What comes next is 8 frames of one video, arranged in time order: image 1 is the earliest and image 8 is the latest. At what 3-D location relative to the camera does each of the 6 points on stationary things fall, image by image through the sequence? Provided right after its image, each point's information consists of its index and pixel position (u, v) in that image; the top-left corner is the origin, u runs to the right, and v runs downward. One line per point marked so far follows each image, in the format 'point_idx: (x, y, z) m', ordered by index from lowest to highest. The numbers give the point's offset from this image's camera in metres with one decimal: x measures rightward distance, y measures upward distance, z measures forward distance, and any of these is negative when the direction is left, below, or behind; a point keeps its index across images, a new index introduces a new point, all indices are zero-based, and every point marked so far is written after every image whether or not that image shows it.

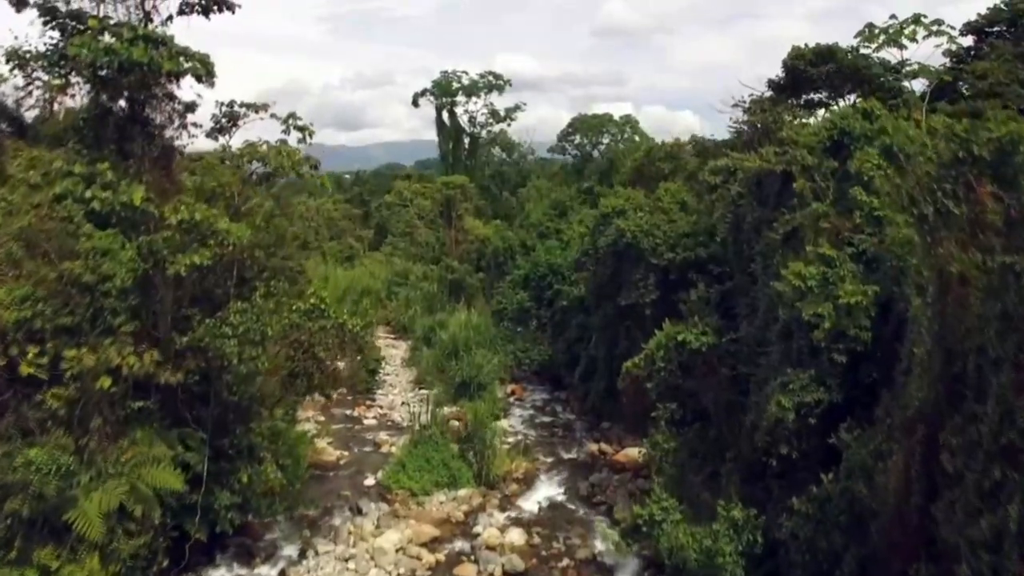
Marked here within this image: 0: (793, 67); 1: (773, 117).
0: (+5.2, +4.1, +15.5) m
1: (+4.7, +3.0, +15.0) m
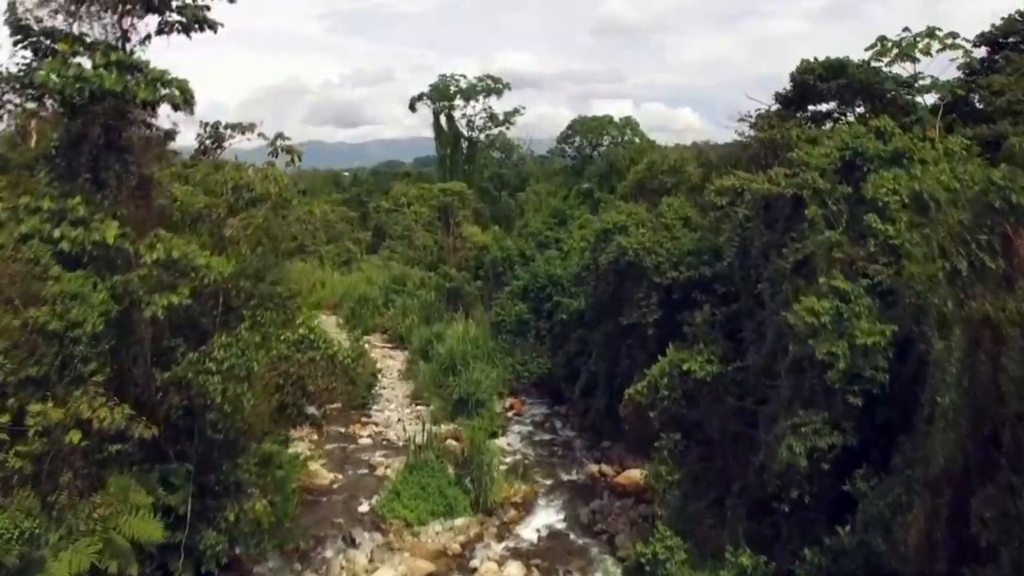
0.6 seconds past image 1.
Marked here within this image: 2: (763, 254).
0: (+5.1, +3.7, +14.9) m
1: (+4.7, +2.6, +14.5) m
2: (+3.8, +0.5, +12.7) m
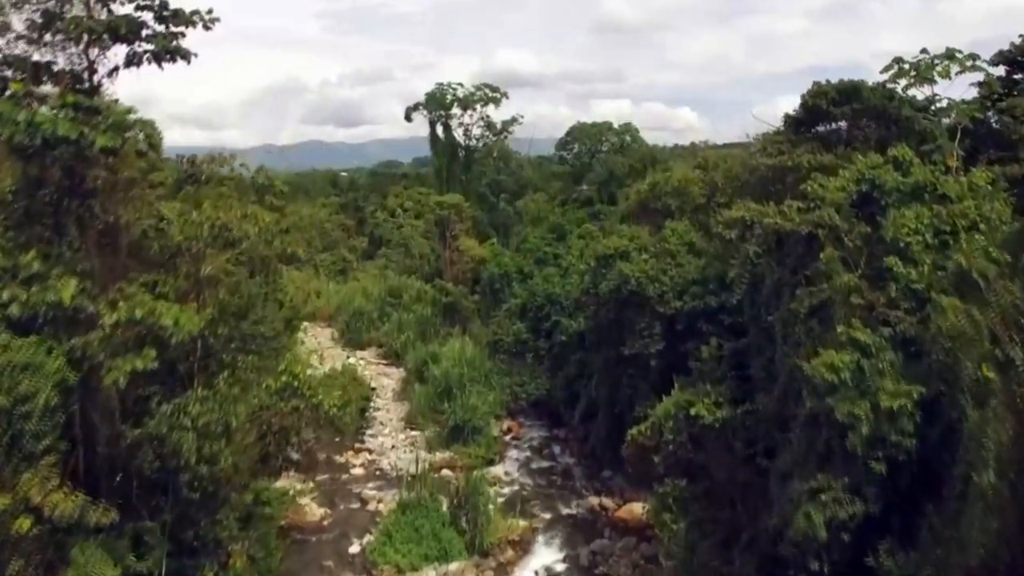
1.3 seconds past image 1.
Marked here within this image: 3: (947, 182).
0: (+5.1, +3.1, +14.2) m
1: (+4.6, +2.1, +13.7) m
2: (+3.8, -0.1, +12.0) m
3: (+5.7, +1.4, +11.0) m
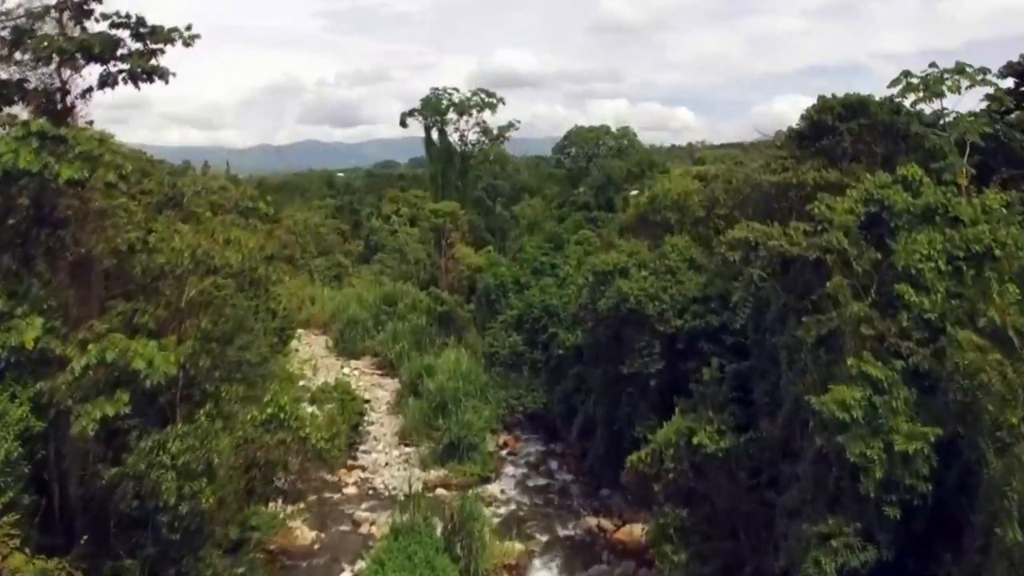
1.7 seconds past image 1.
0: (+5.0, +2.8, +13.8) m
1: (+4.6, +1.7, +13.3) m
2: (+3.7, -0.4, +11.5) m
3: (+5.6, +1.1, +10.6) m
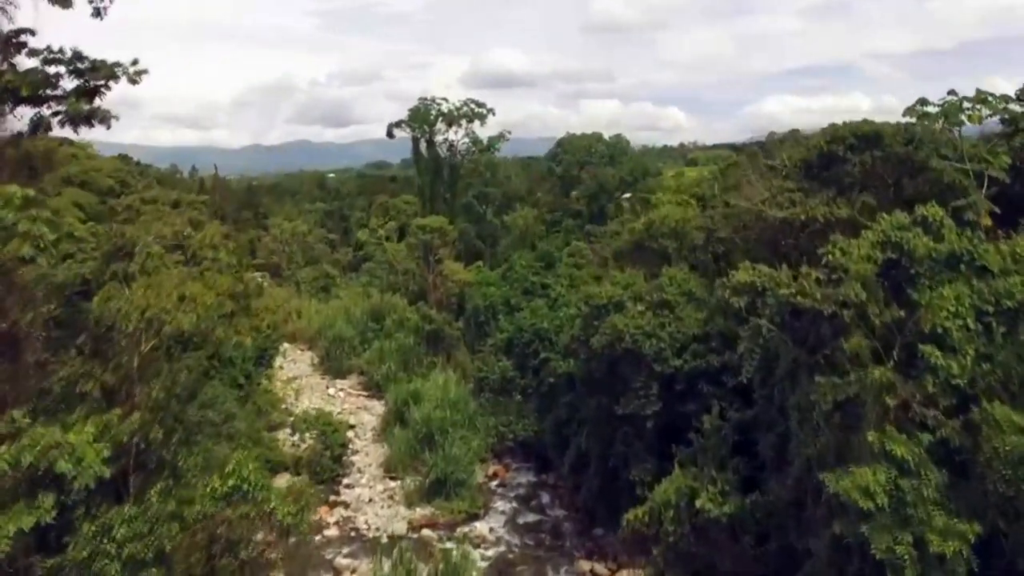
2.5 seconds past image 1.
0: (+4.8, +2.1, +12.9) m
1: (+4.4, +1.1, +12.4) m
2: (+3.5, -1.1, +10.6) m
3: (+5.5, +0.4, +9.7) m
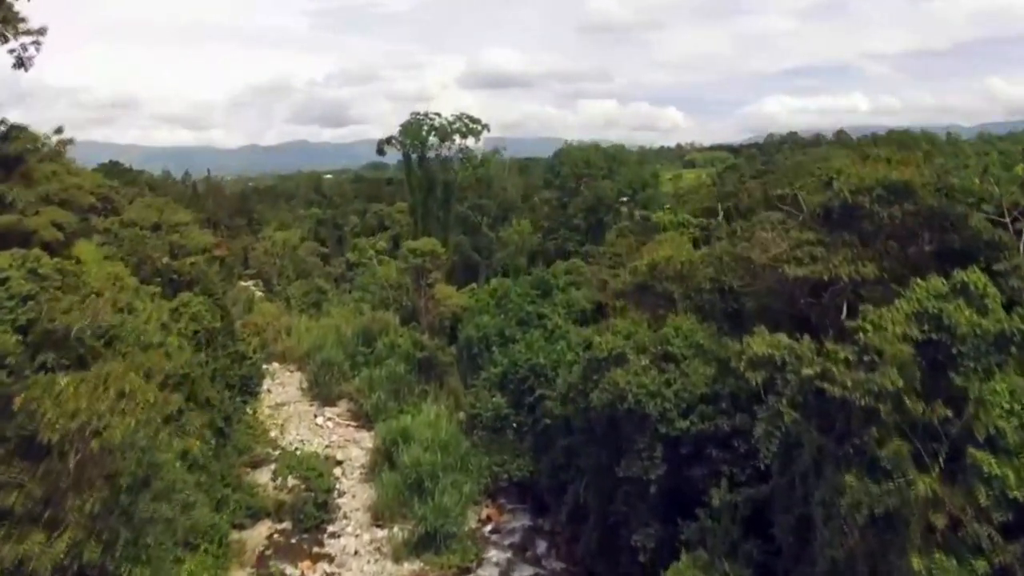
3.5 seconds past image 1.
0: (+4.7, +1.2, +11.7) m
1: (+4.2, +0.2, +11.2) m
2: (+3.4, -1.9, +9.4) m
3: (+5.3, -0.5, +8.5) m
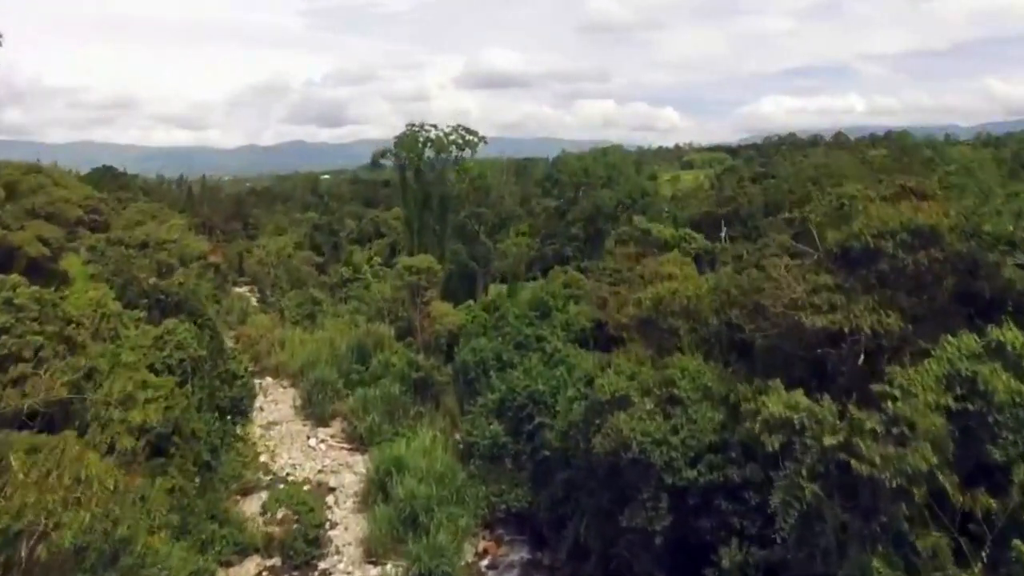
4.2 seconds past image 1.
0: (+4.6, +0.6, +10.9) m
1: (+4.2, -0.4, +10.4) m
2: (+3.4, -2.6, +8.7) m
3: (+5.3, -1.1, +7.7) m
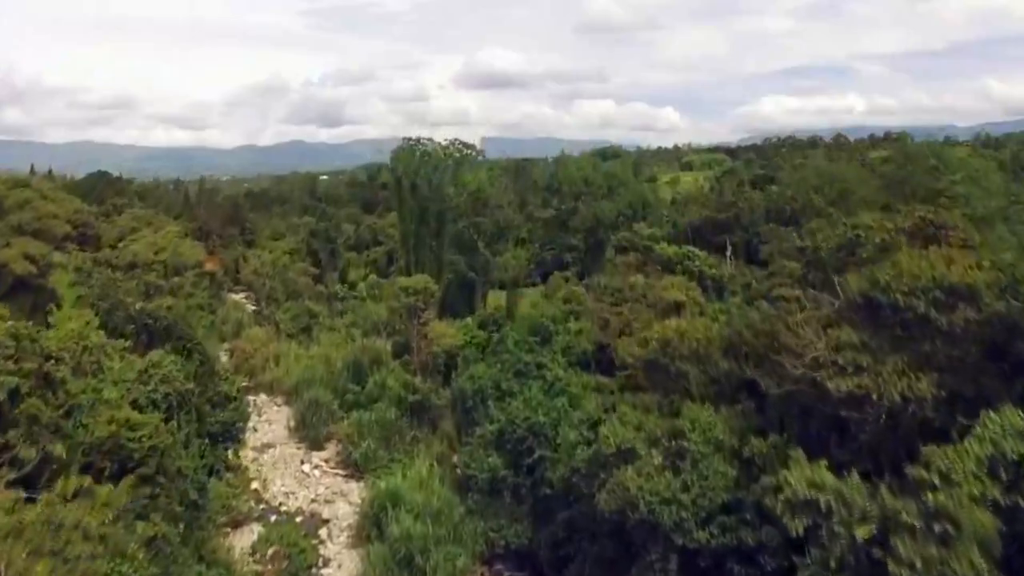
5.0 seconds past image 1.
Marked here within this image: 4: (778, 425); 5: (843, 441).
0: (+4.6, -0.1, +10.1) m
1: (+4.2, -1.1, +9.6) m
2: (+3.4, -3.3, +7.9) m
3: (+5.3, -1.8, +6.9) m
4: (+4.4, -2.2, +13.8) m
5: (+5.2, -2.4, +13.3) m
